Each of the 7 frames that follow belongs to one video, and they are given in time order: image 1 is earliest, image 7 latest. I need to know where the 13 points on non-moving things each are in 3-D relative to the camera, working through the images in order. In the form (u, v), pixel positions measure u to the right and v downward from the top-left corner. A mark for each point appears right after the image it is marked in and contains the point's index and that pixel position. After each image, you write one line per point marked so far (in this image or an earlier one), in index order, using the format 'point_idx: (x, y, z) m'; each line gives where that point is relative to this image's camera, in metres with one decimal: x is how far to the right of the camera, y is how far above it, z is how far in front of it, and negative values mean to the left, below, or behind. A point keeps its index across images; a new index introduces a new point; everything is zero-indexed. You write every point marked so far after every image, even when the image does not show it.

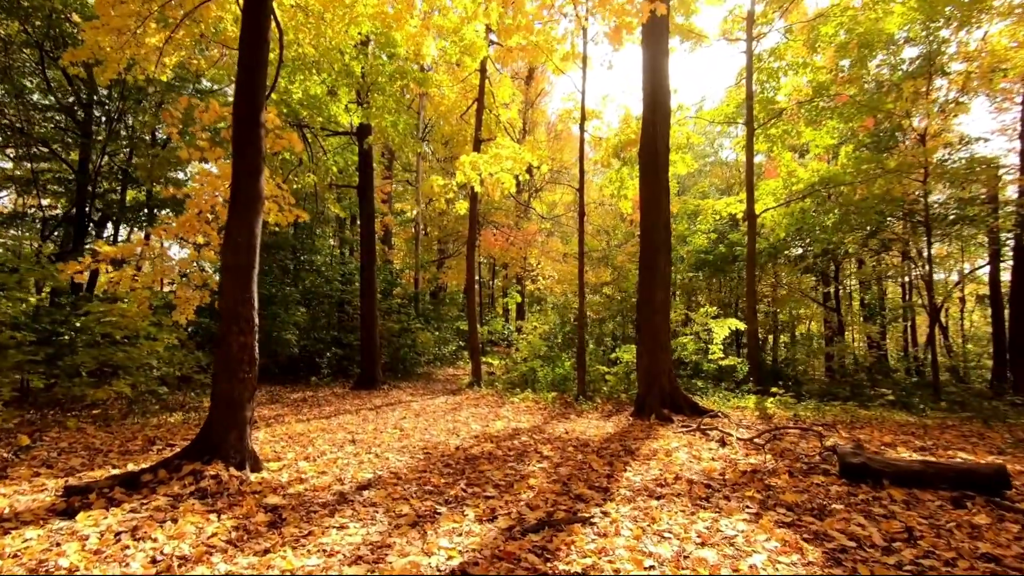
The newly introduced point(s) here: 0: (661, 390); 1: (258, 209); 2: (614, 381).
0: (+2.5, -1.7, +7.8) m
1: (-2.3, +0.7, +4.3) m
2: (+2.2, -2.0, +10.1) m
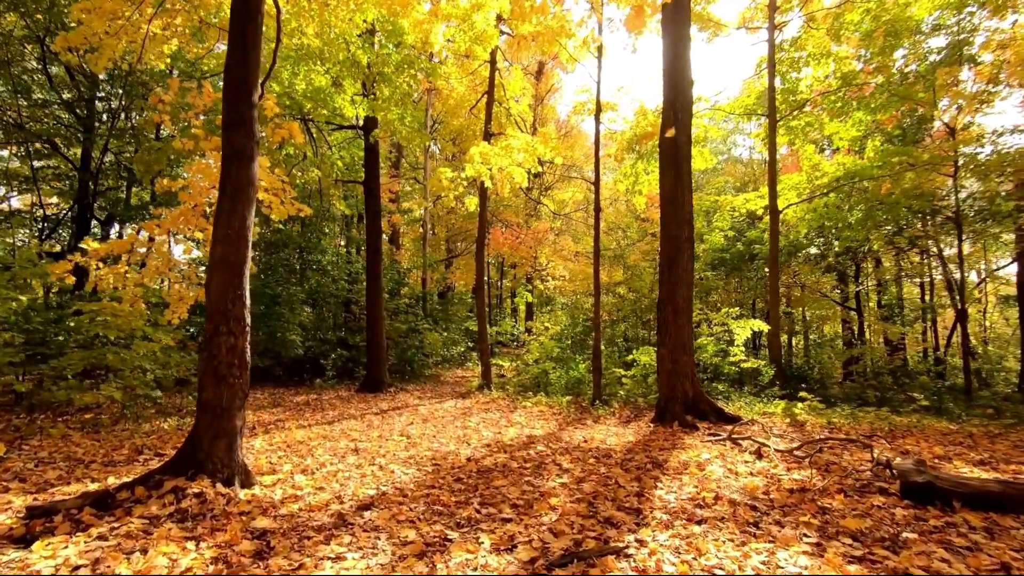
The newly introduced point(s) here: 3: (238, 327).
0: (+2.7, -1.7, +7.3) m
1: (-2.2, +0.8, +3.9) m
2: (+2.5, -2.0, +9.6) m
3: (-2.2, -0.3, +3.7) m
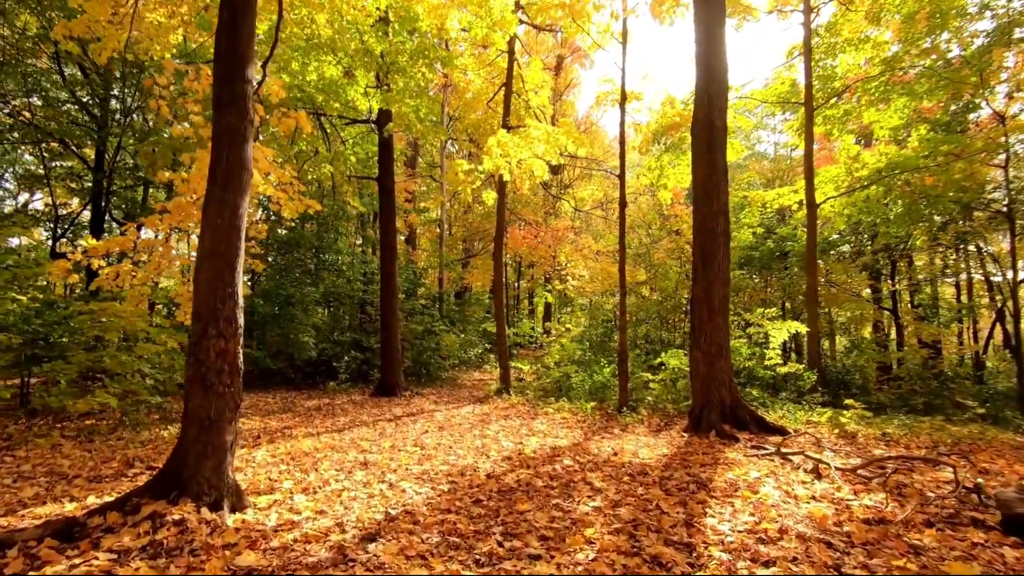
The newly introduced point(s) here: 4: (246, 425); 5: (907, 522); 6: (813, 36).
0: (+3.0, -1.7, +6.7) m
1: (-2.0, +0.8, +3.5) m
2: (+2.9, -2.0, +9.0) m
3: (-2.0, -0.3, +3.3) m
4: (-3.8, -1.9, +6.6) m
5: (+2.7, -1.6, +3.2) m
6: (+7.5, +6.3, +11.6) m
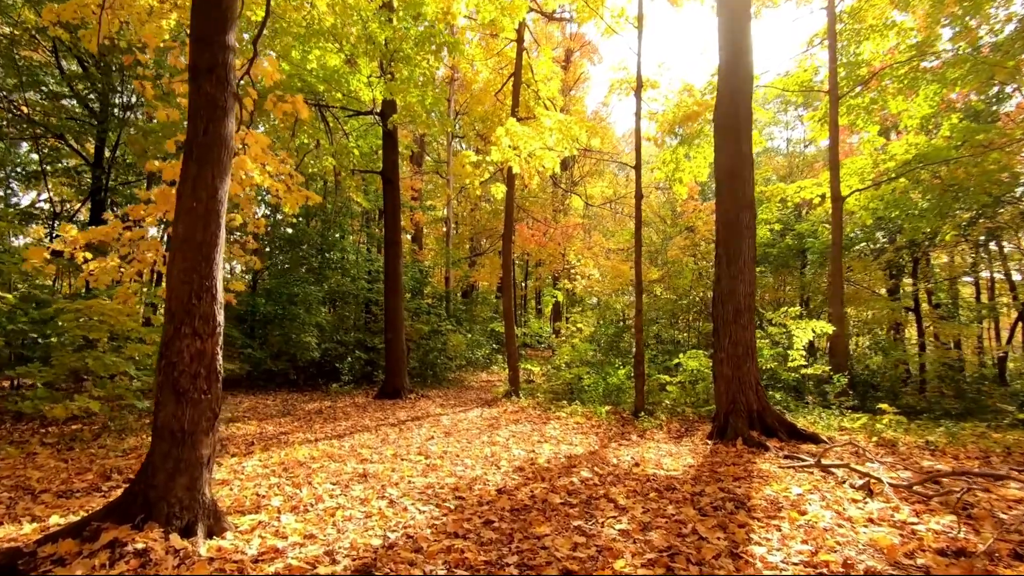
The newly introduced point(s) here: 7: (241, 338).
0: (+3.2, -1.6, +6.3) m
1: (-1.9, +0.8, +3.1) m
2: (+3.1, -2.0, +8.6) m
3: (-1.9, -0.3, +2.9) m
4: (-3.6, -1.9, +6.2) m
5: (+2.8, -1.6, +2.8) m
6: (+7.7, +6.3, +11.1) m
7: (-6.1, -1.1, +10.5) m
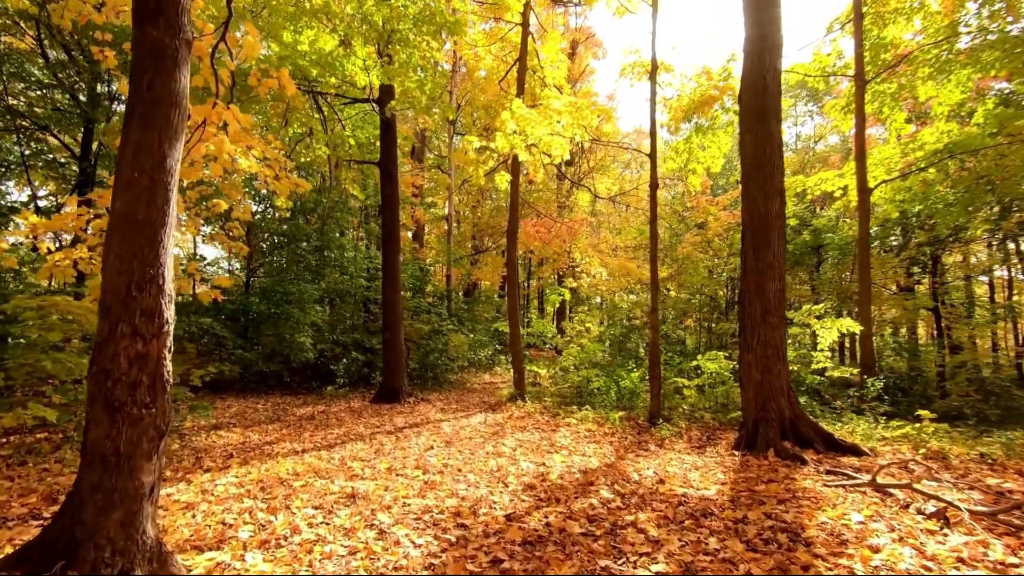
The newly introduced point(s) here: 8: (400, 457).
0: (+3.3, -1.6, +5.7) m
1: (-1.8, +0.9, +2.5) m
2: (+3.2, -1.9, +8.0) m
3: (-1.8, -0.2, +2.4) m
4: (-3.5, -1.8, +5.7) m
5: (+2.9, -1.5, +2.2) m
6: (+7.8, +6.4, +10.5) m
7: (-6.0, -1.1, +10.0) m
8: (-1.2, -1.9, +5.2) m
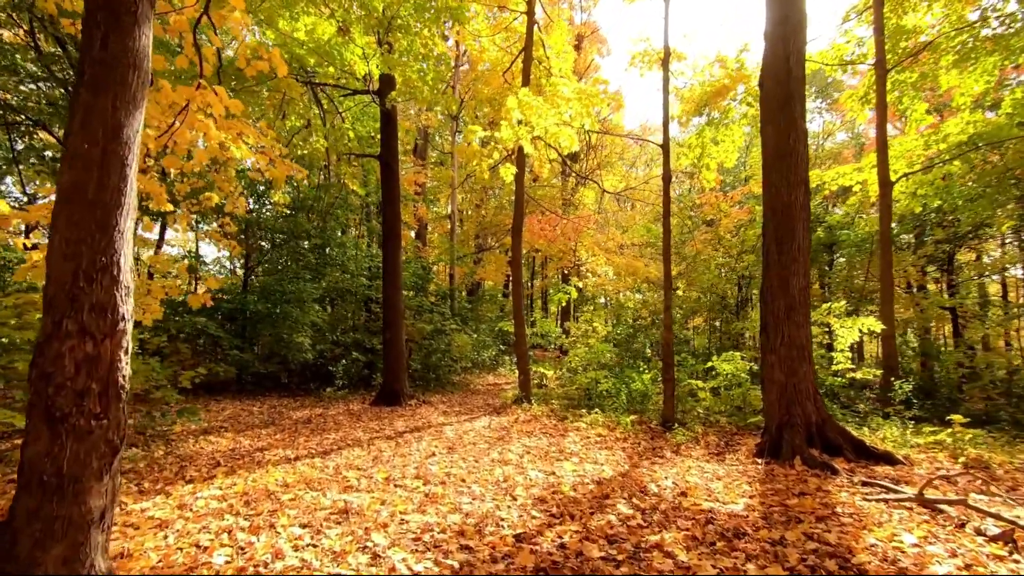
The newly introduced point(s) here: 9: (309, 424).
0: (+3.3, -1.5, +5.3) m
1: (-1.8, +0.9, +2.2) m
2: (+3.2, -1.9, +7.6) m
3: (-1.8, -0.2, +2.0) m
4: (-3.5, -1.8, +5.3) m
5: (+3.0, -1.5, +1.8) m
6: (+7.9, +6.4, +10.1) m
7: (-5.9, -1.1, +9.7) m
8: (-1.2, -1.8, +4.8) m
9: (-3.0, -2.0, +6.8) m
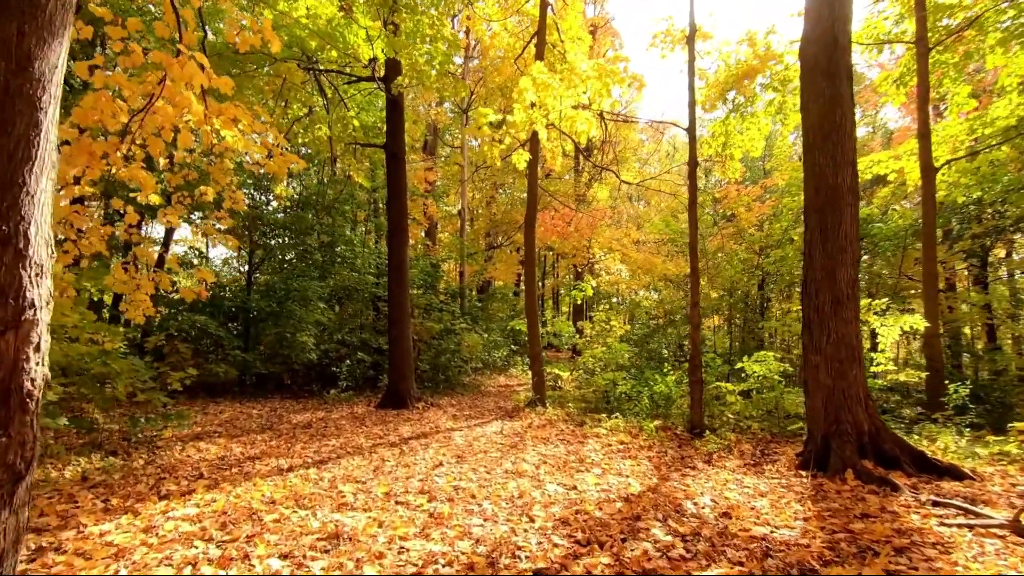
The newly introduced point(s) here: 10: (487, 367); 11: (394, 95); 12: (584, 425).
0: (+3.5, -1.4, +4.7) m
1: (-1.7, +1.0, +1.7) m
2: (+3.5, -1.8, +7.0) m
3: (-1.7, -0.1, +1.6) m
4: (-3.3, -1.7, +4.9) m
5: (+3.1, -1.4, +1.3) m
6: (+8.2, +6.5, +9.4) m
7: (-5.6, -1.0, +9.3) m
8: (-1.0, -1.8, +4.3) m
9: (-2.8, -1.9, +6.4) m
10: (-0.7, -2.3, +13.3) m
11: (-2.2, +3.6, +8.8) m
12: (+1.1, -2.1, +7.1) m
